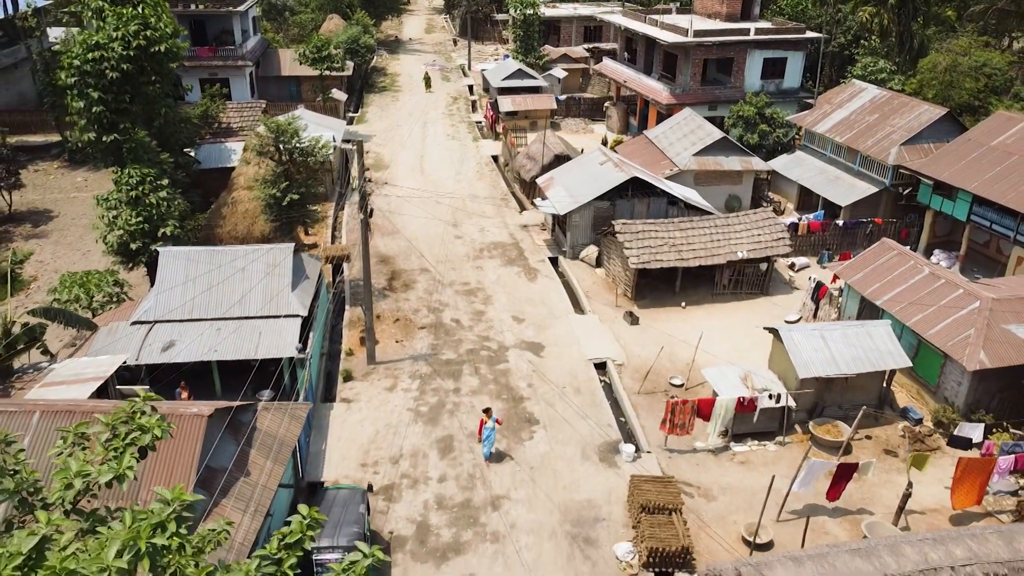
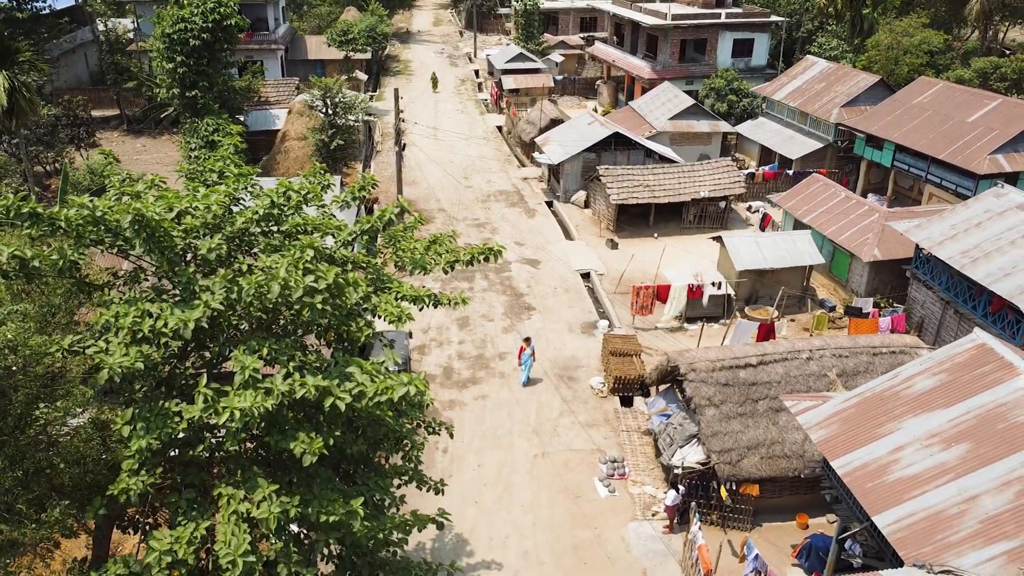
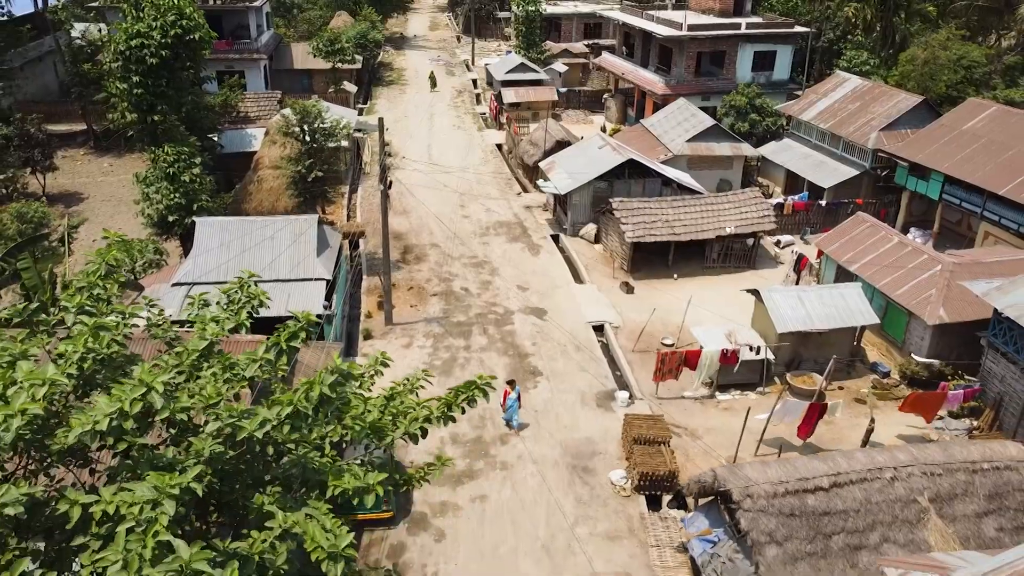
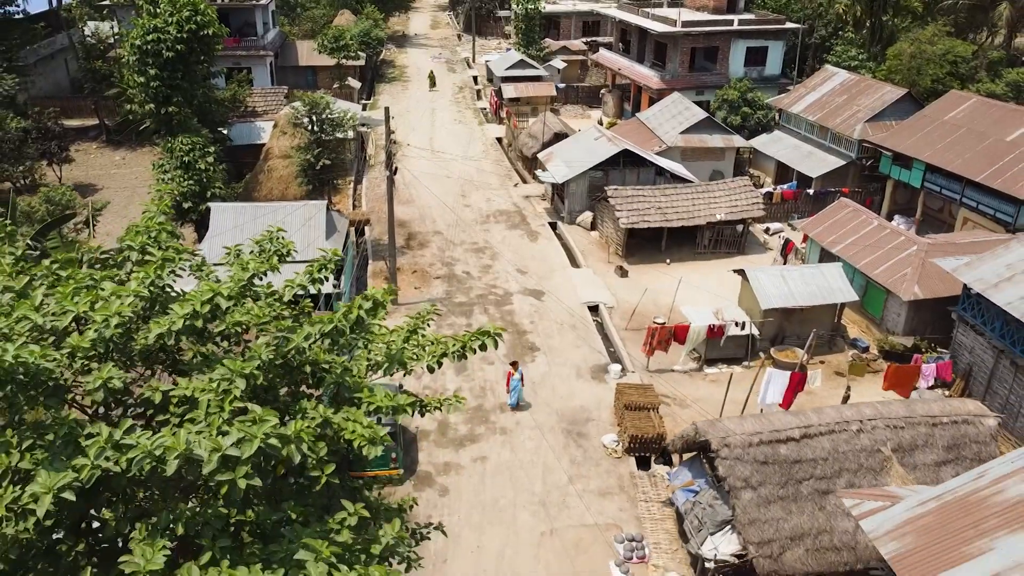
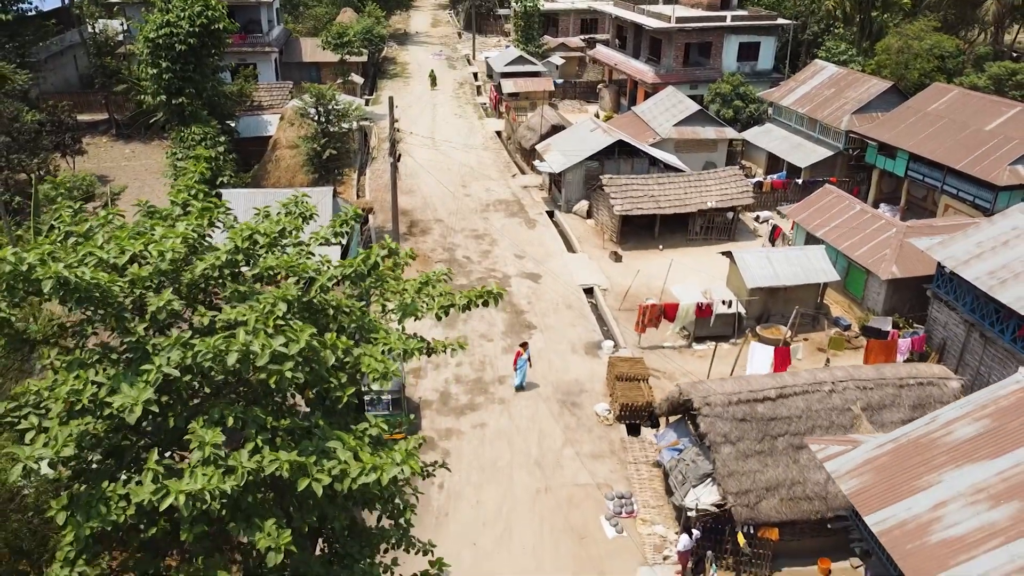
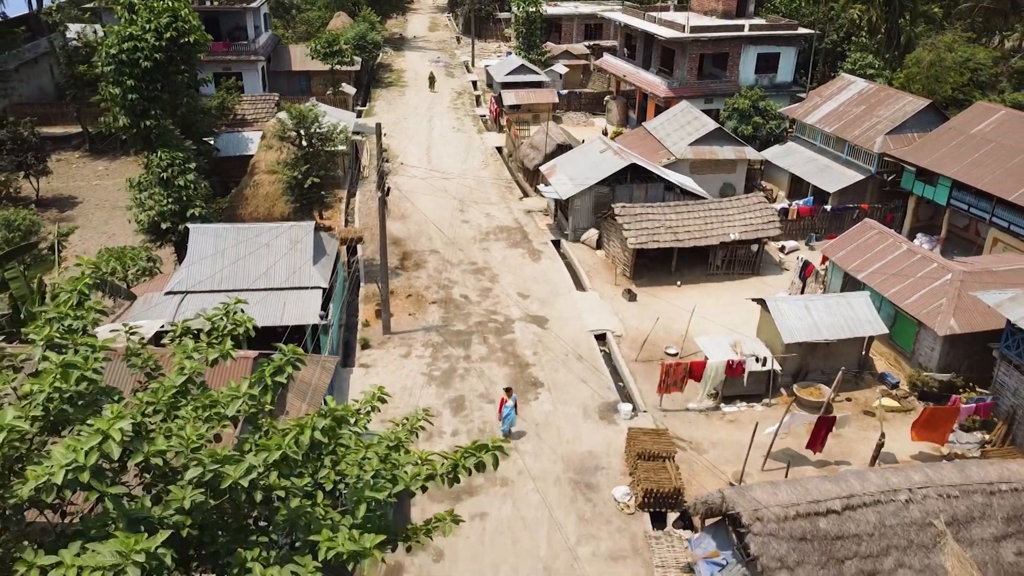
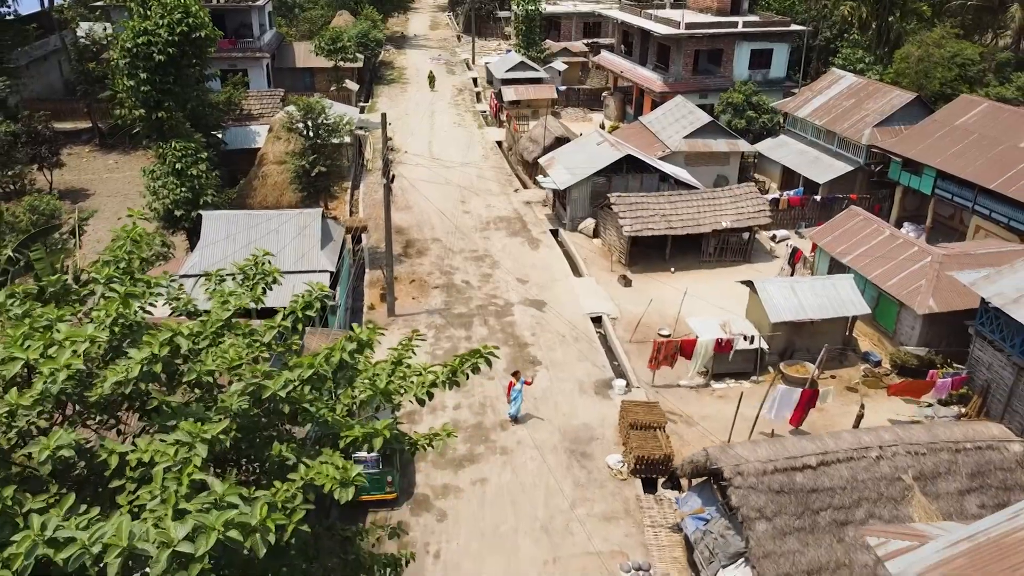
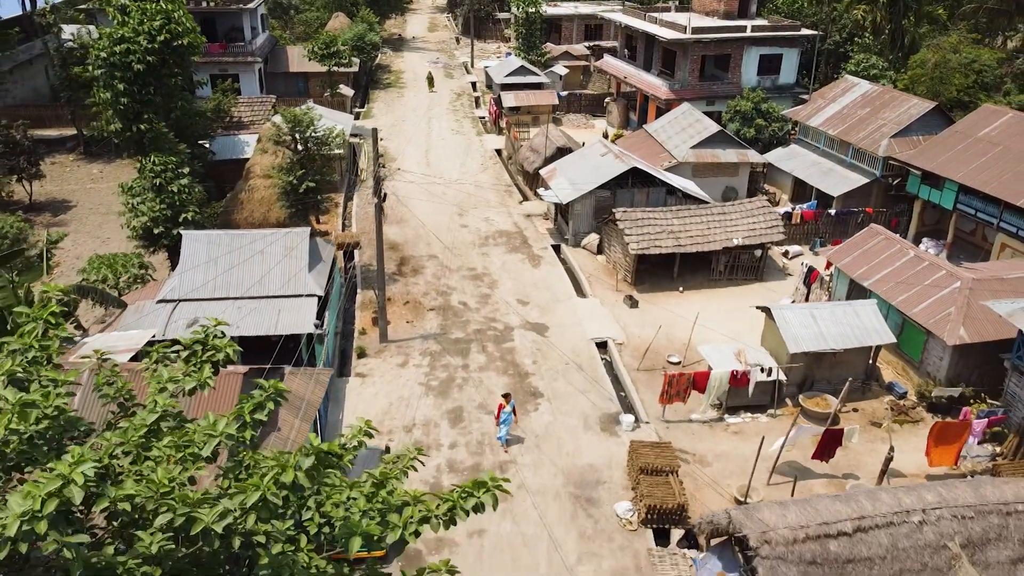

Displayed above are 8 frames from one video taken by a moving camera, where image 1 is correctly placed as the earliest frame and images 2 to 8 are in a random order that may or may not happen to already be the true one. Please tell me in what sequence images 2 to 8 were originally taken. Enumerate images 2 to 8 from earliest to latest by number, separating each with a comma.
8, 6, 3, 7, 4, 5, 2
